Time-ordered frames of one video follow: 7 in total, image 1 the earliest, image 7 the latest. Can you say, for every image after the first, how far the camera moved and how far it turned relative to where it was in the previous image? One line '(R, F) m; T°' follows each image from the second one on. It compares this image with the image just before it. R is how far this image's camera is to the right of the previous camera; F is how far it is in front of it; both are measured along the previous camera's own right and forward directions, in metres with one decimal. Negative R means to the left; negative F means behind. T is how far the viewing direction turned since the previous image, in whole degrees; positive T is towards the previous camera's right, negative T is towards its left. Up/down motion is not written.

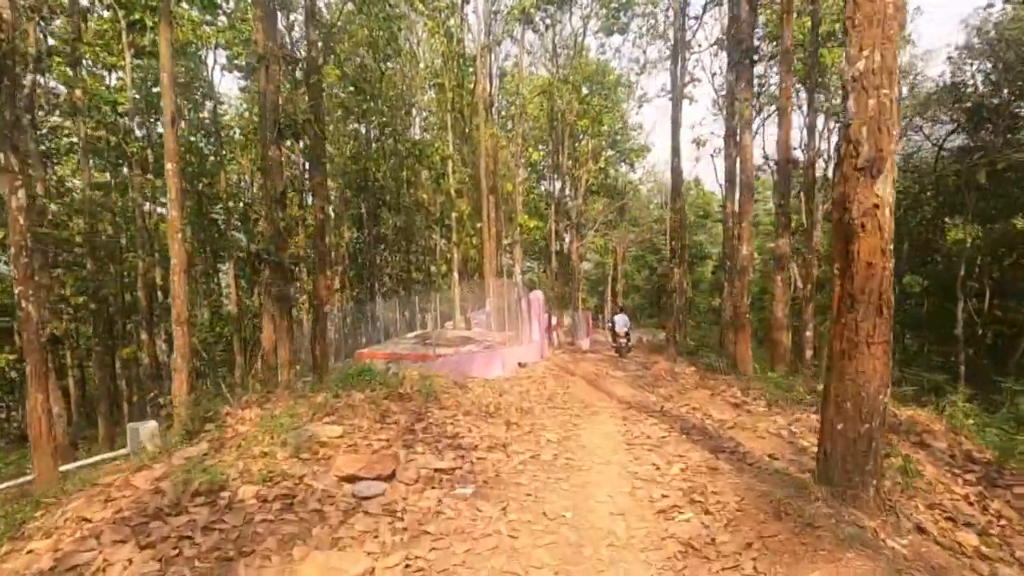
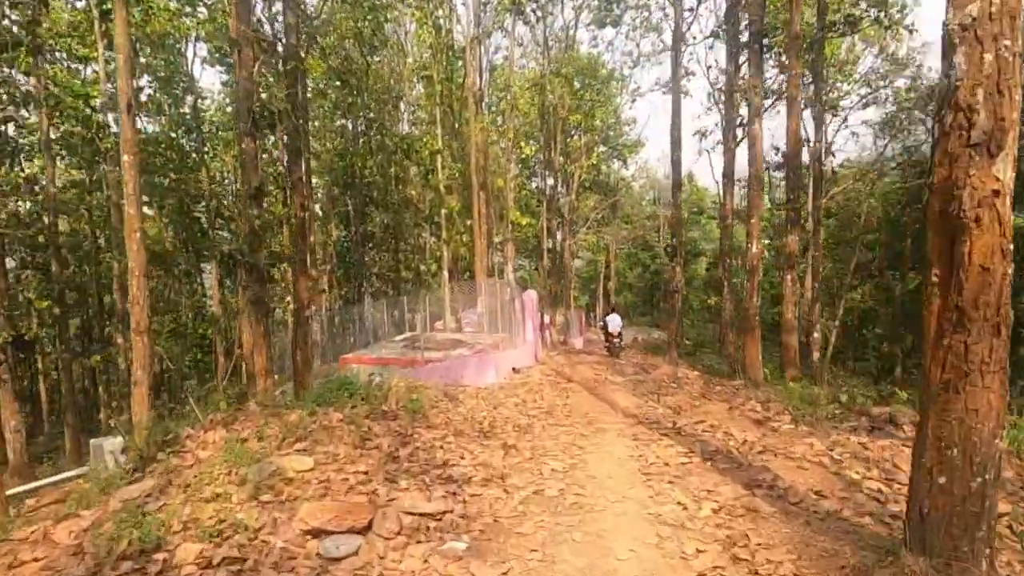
(-0.1, +0.7) m; +1°
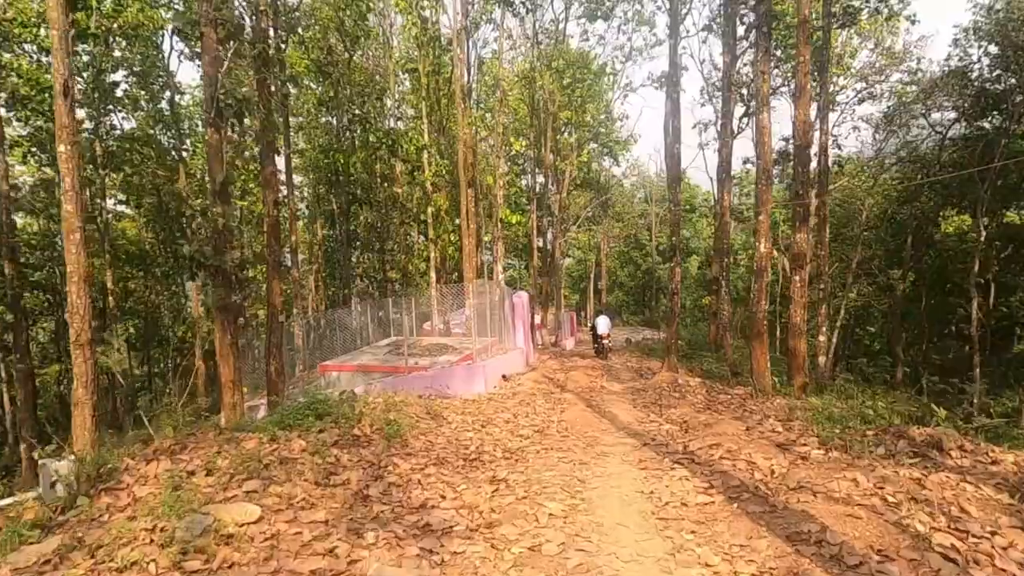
(0.0, +0.8) m; +1°
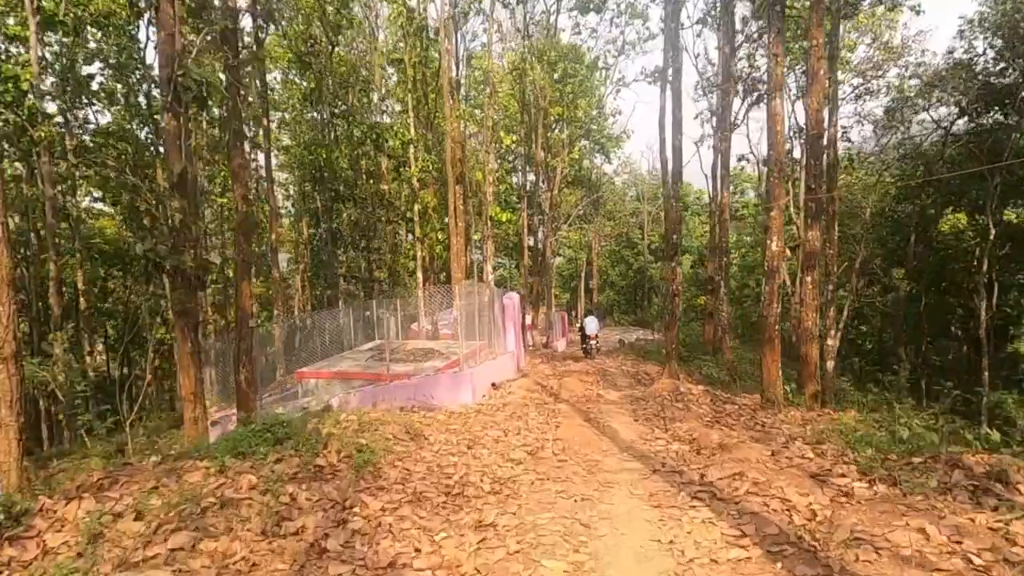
(0.0, +0.8) m; +1°
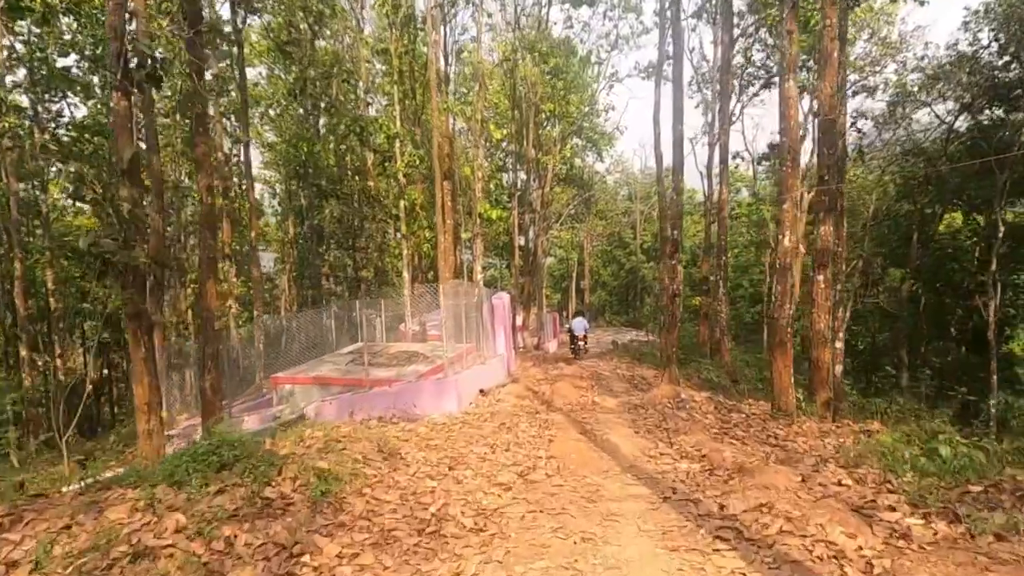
(0.0, +0.8) m; +1°
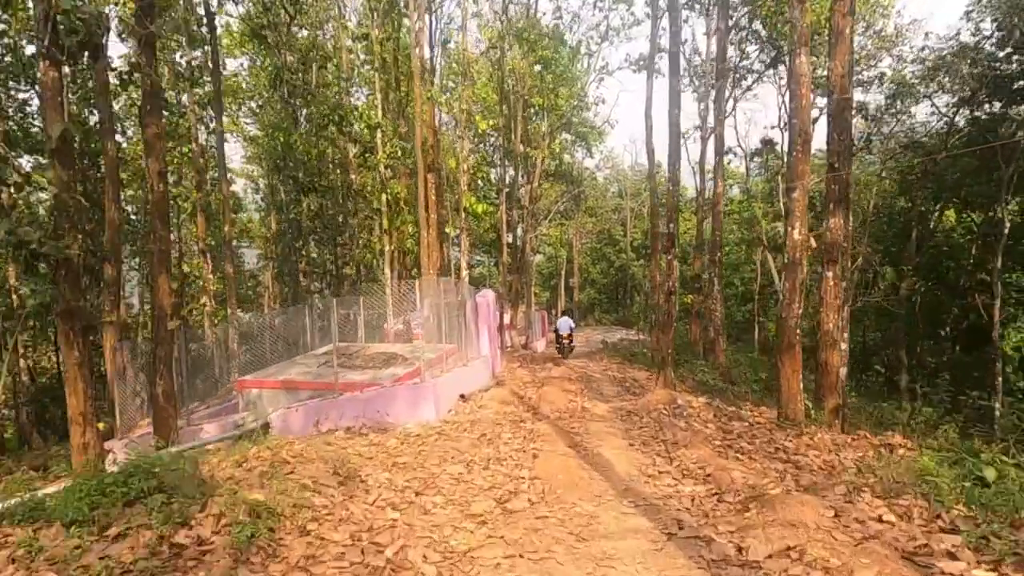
(+0.1, +0.8) m; +1°
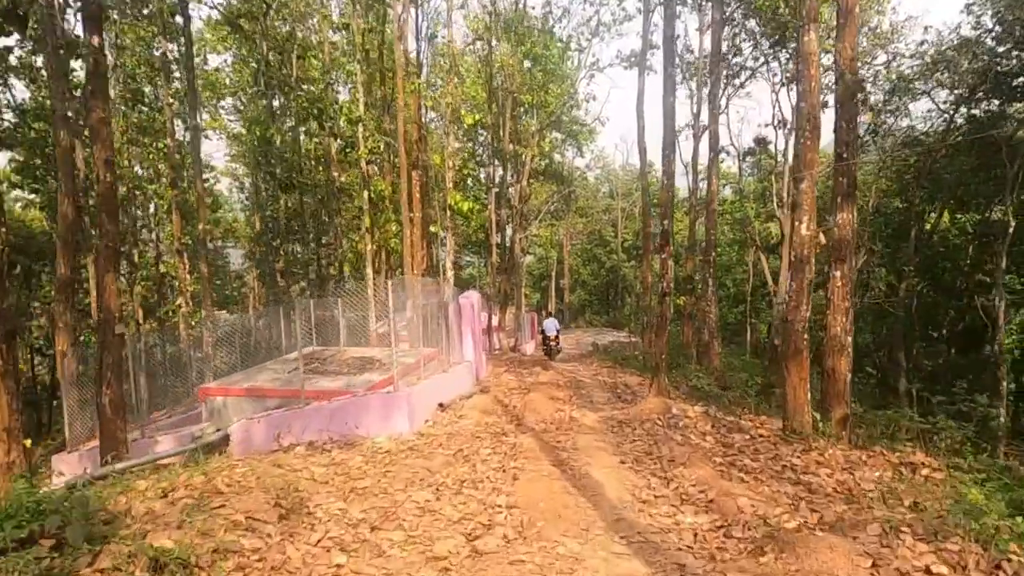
(+0.1, +0.7) m; +1°
